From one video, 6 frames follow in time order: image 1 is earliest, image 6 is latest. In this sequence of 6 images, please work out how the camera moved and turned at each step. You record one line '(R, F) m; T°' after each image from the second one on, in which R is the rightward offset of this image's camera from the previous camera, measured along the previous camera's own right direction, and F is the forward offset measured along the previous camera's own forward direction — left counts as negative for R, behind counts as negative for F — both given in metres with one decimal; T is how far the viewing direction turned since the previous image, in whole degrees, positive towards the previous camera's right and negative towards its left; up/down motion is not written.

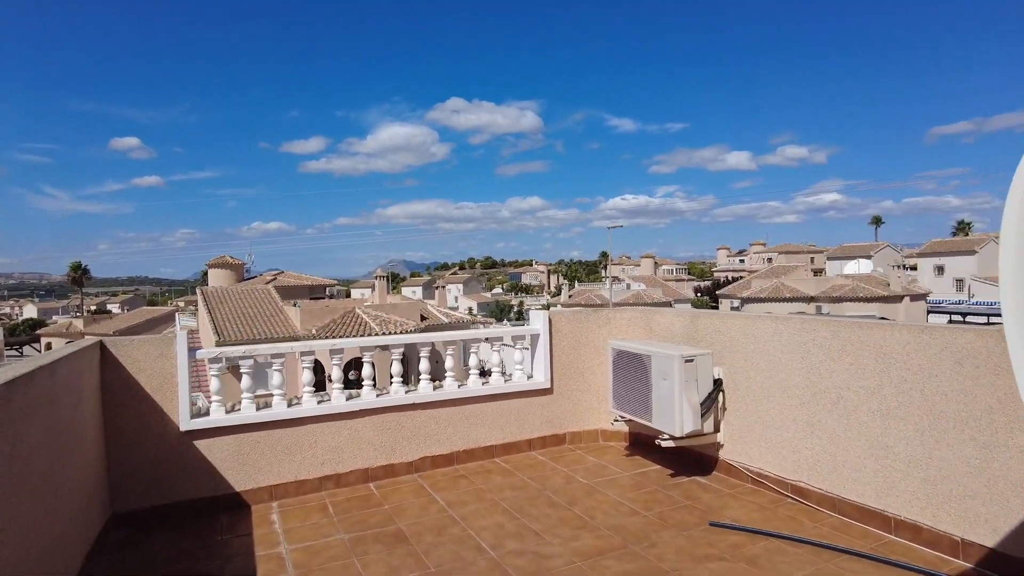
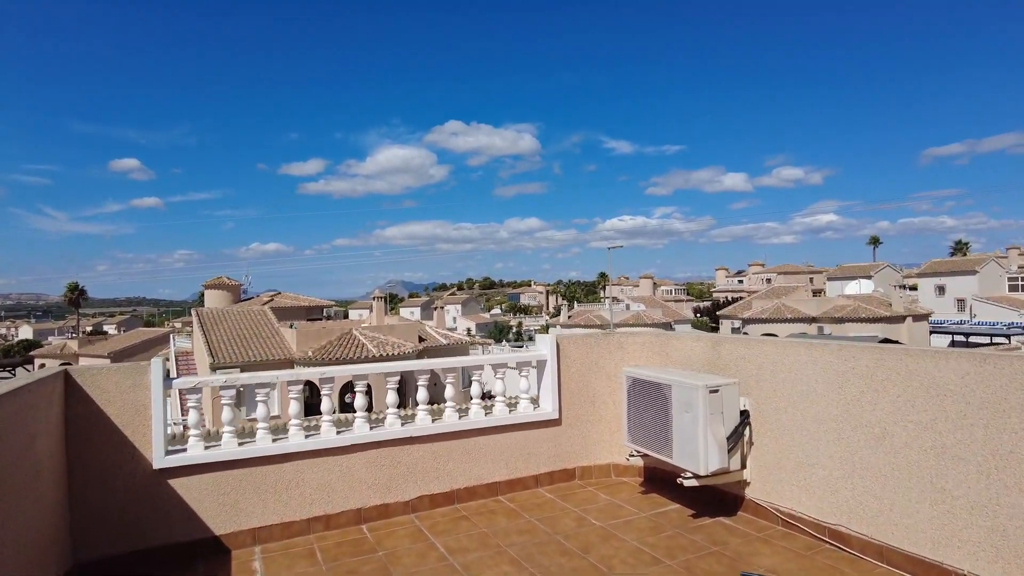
(-0.1, +0.4) m; 0°
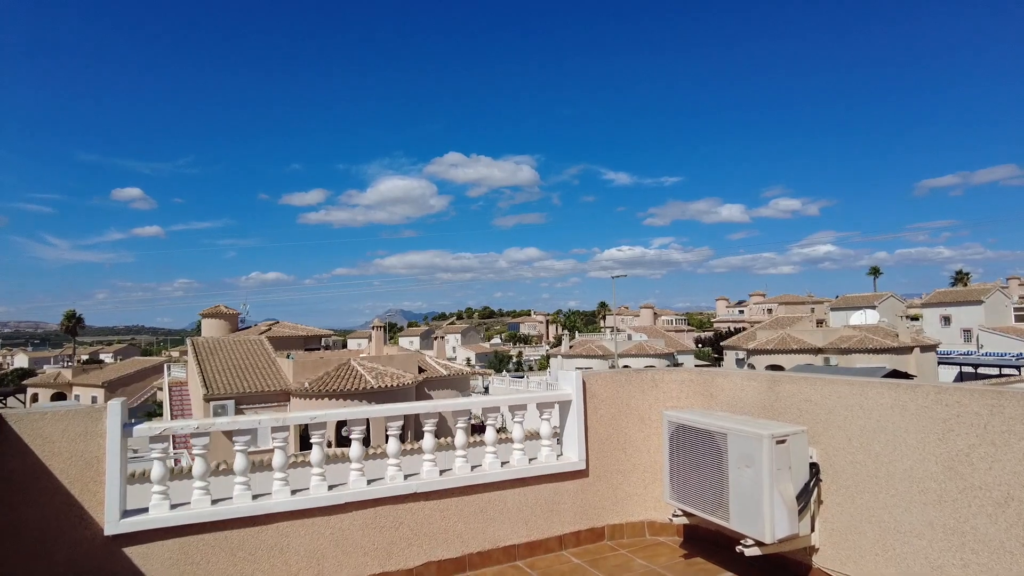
(-0.2, +0.6) m; 0°
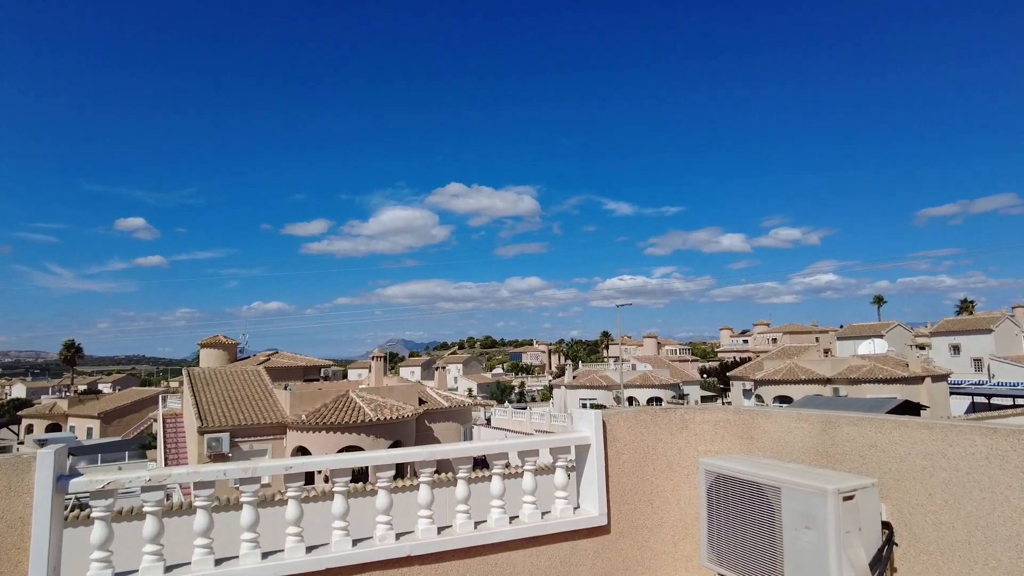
(0.0, +0.5) m; 0°
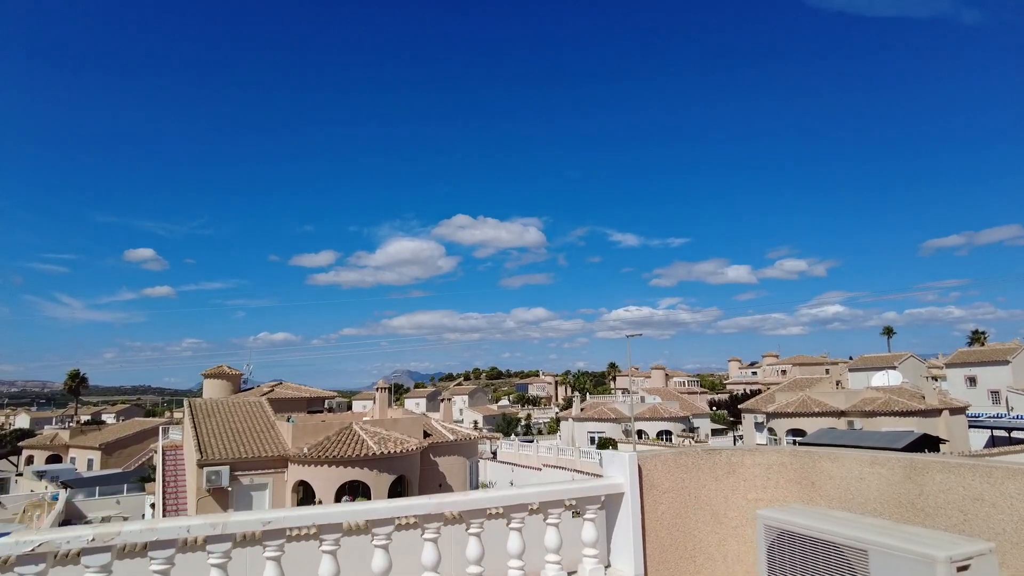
(-0.1, +0.5) m; -1°
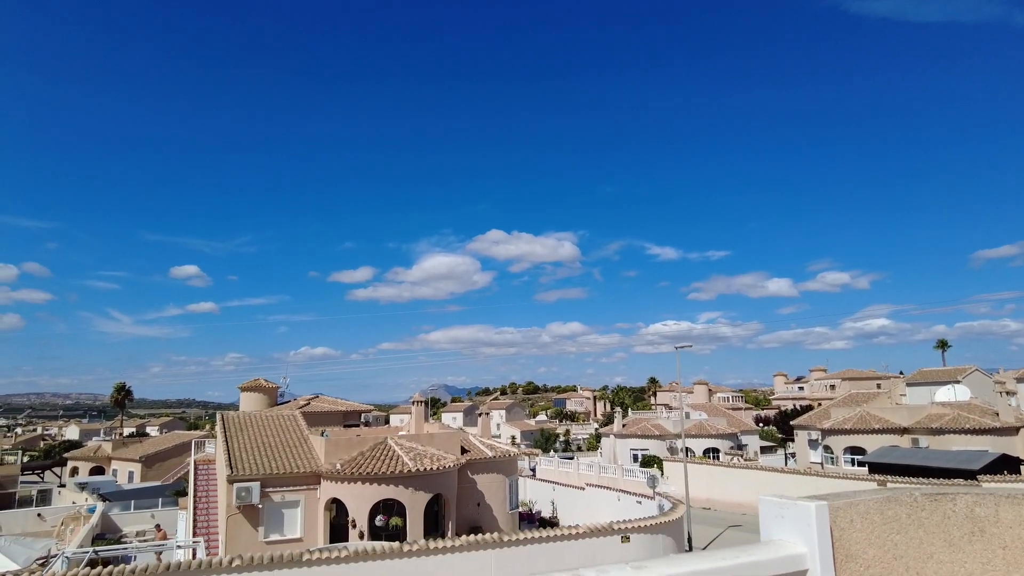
(-0.2, +1.3) m; -4°
